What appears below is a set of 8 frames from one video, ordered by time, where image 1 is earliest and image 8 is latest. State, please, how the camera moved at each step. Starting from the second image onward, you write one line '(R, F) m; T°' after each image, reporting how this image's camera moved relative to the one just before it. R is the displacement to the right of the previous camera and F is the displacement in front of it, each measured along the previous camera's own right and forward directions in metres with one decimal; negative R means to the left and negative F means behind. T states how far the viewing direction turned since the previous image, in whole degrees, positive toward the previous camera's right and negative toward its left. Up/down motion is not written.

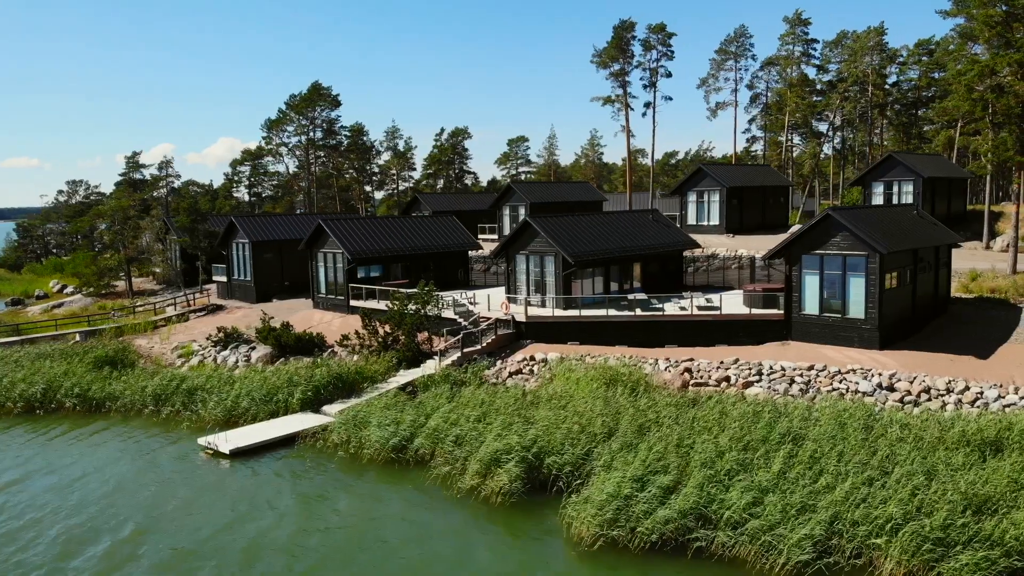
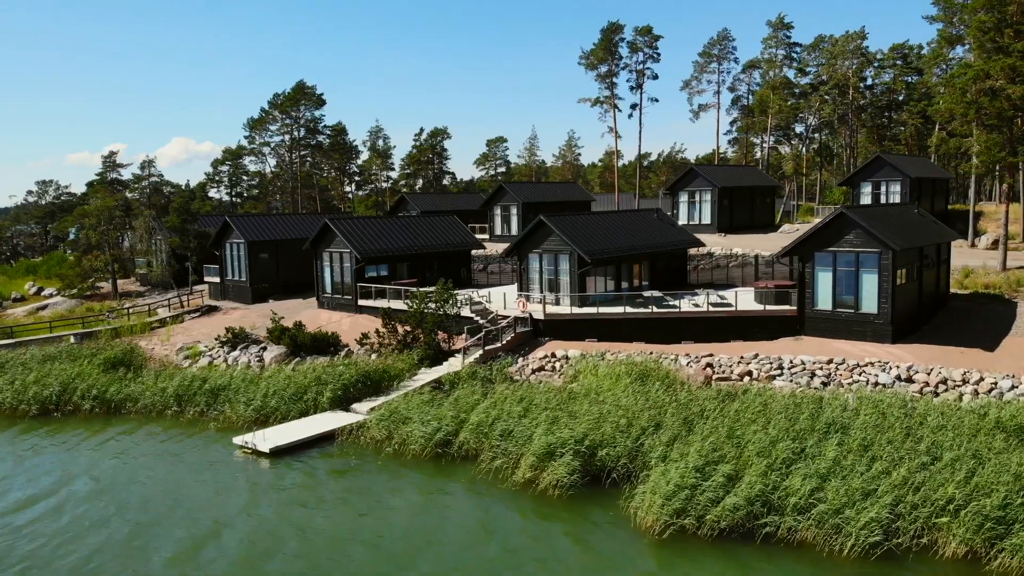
(-1.7, -0.2) m; +3°
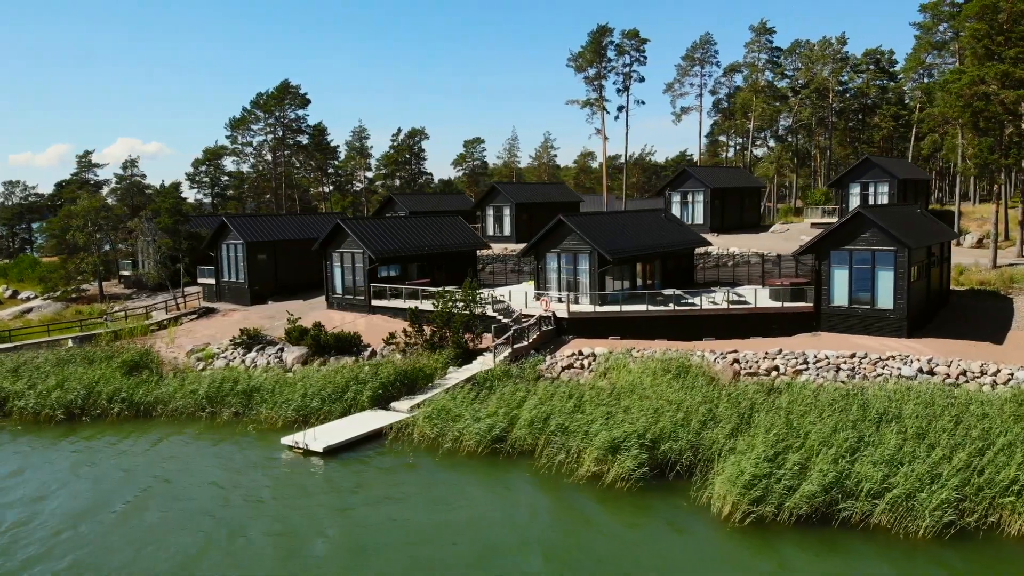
(-2.0, -0.2) m; +3°
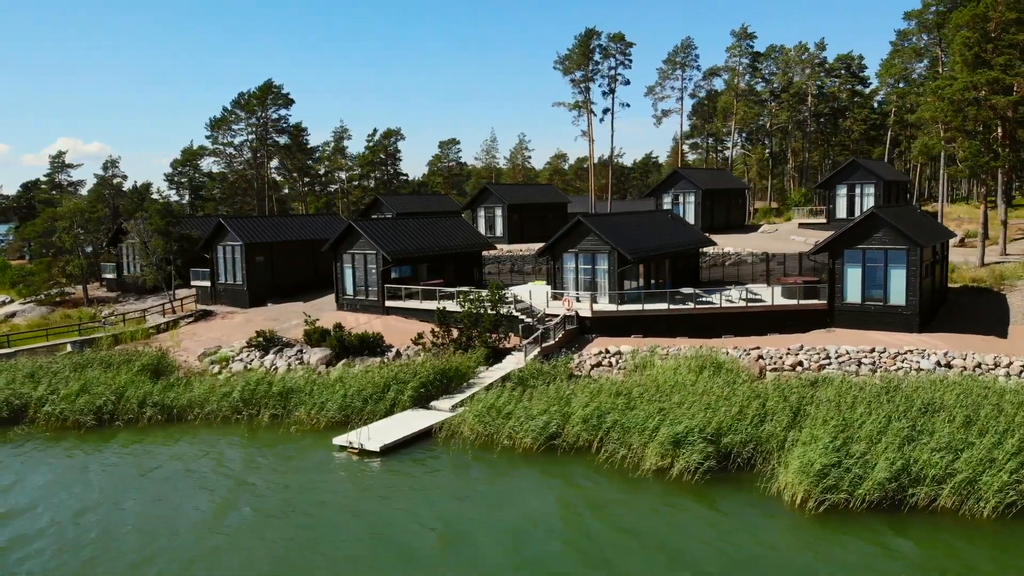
(-2.1, -0.2) m; +3°
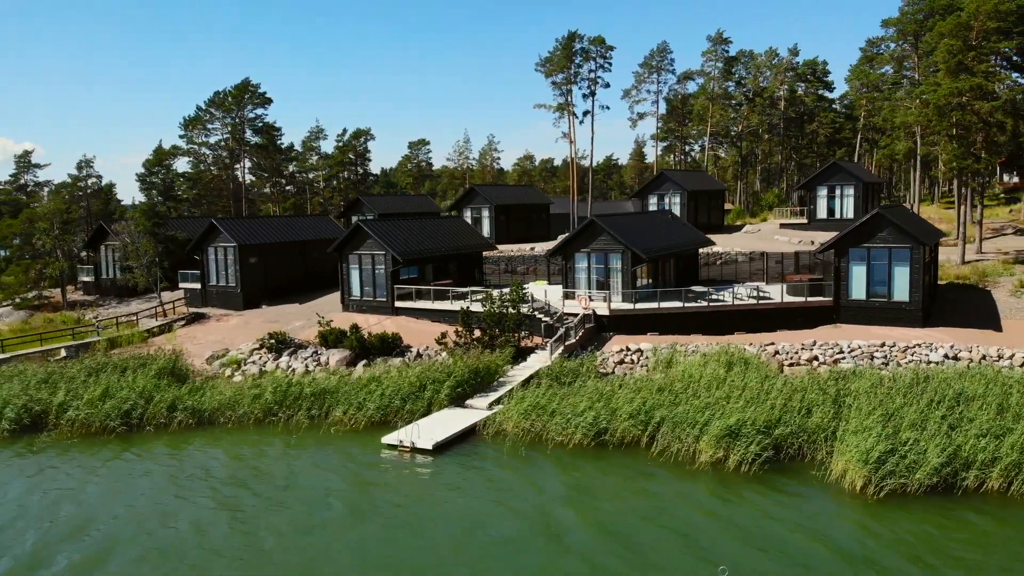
(-2.2, -0.2) m; +4°
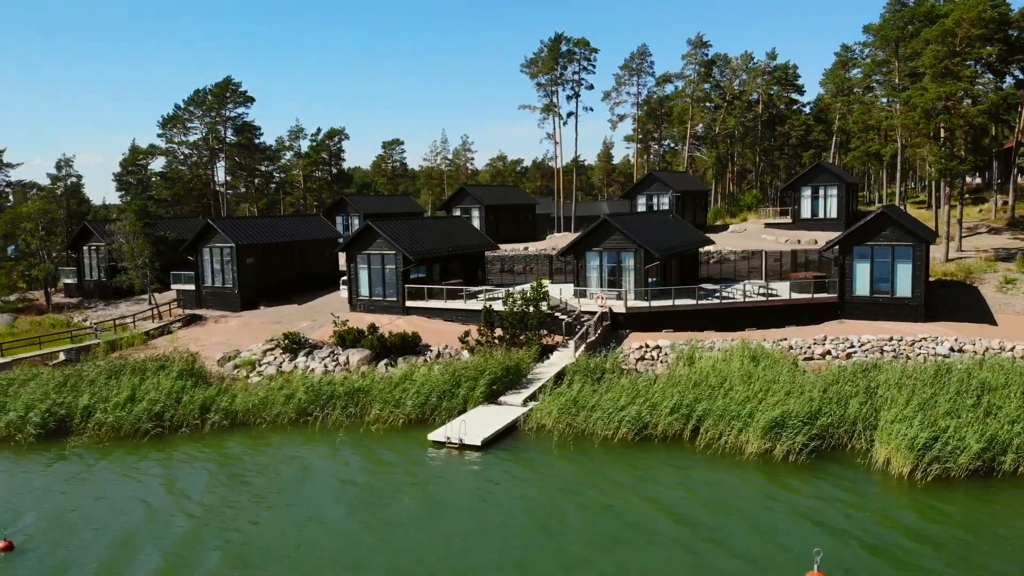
(-2.0, -0.2) m; +3°
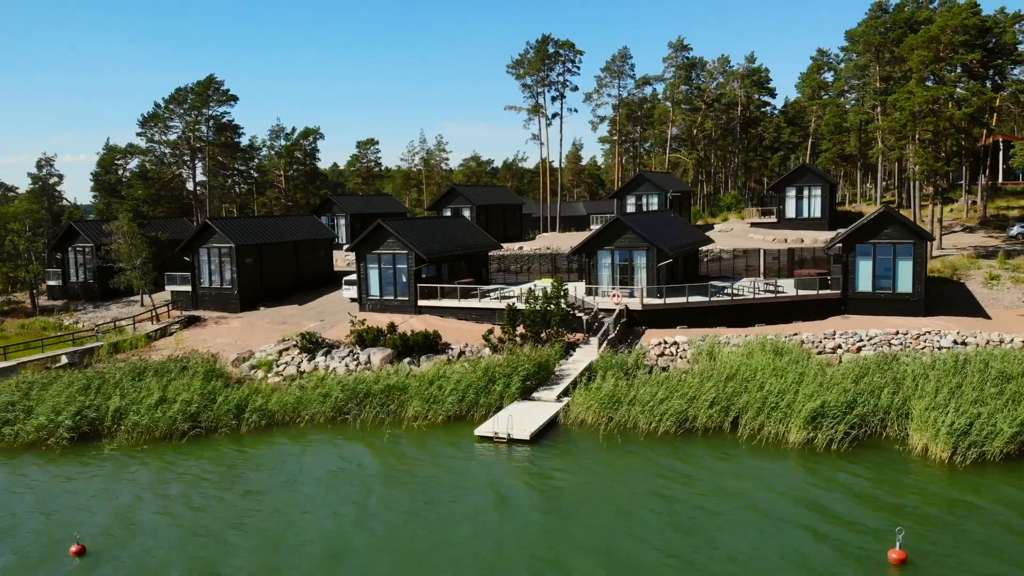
(-2.0, -0.2) m; +3°
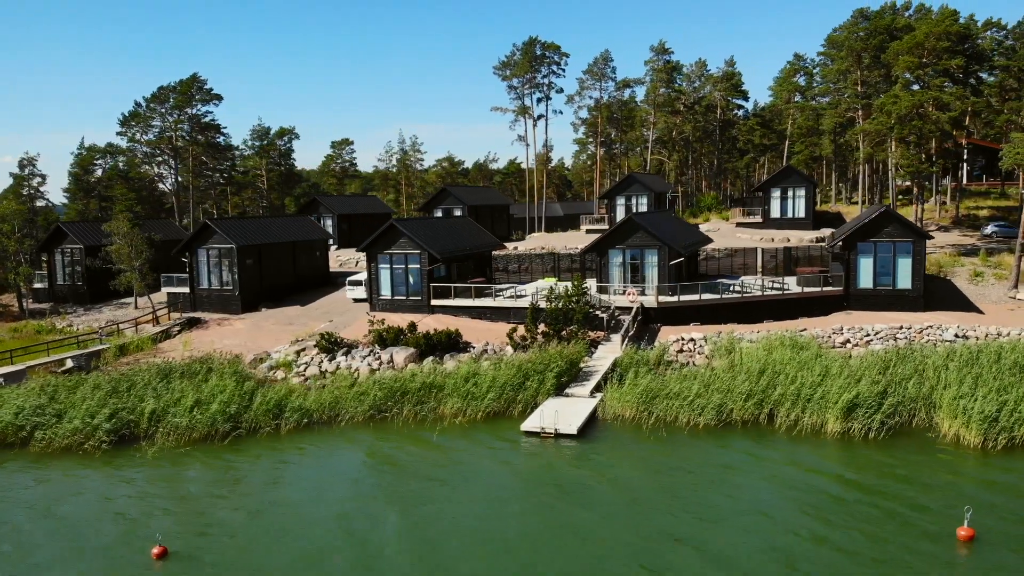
(-2.0, -0.3) m; +3°
